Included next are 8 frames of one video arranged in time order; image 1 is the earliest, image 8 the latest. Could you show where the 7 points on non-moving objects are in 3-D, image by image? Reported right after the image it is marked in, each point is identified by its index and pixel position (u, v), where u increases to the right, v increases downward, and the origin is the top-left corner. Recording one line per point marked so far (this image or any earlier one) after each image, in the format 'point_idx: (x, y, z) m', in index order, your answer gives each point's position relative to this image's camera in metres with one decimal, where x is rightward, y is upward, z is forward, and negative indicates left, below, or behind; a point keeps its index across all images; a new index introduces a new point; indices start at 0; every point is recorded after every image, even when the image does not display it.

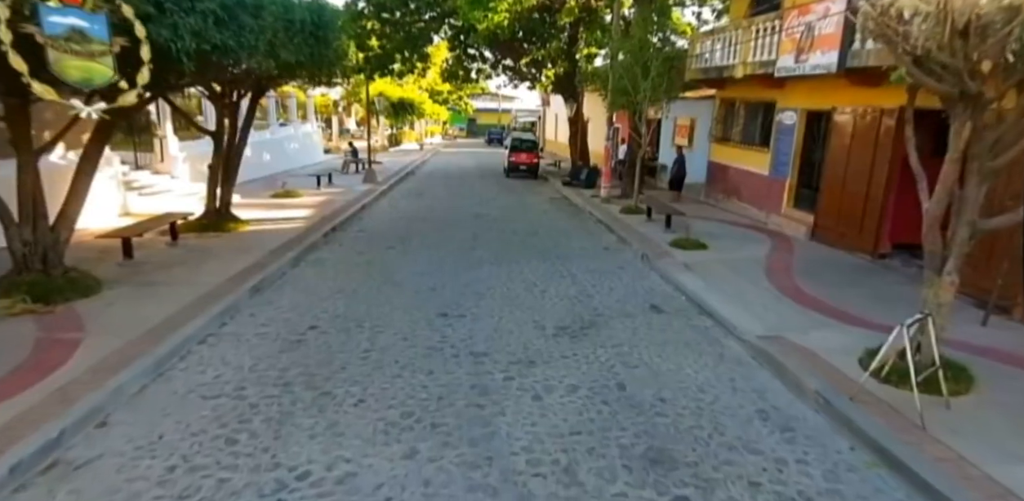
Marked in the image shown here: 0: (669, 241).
0: (+3.0, +0.2, +11.5) m
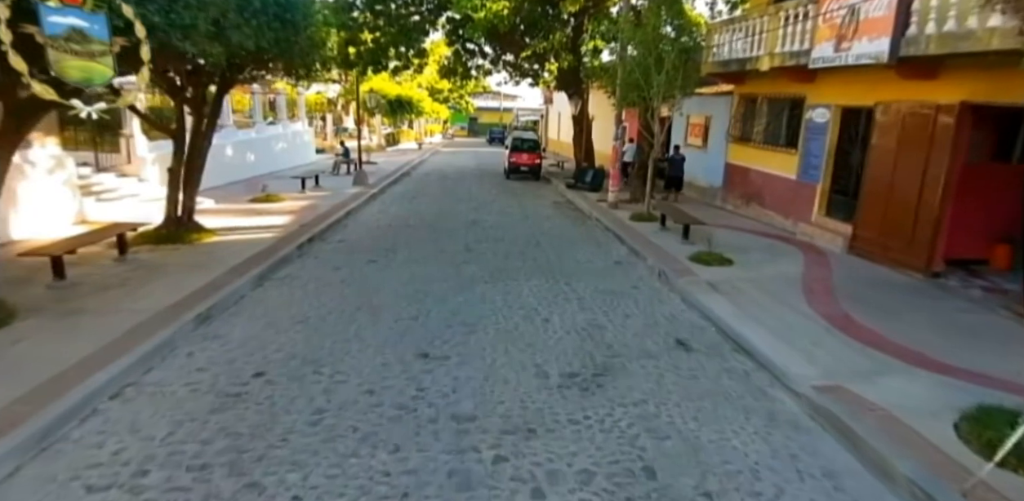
0: (+2.9, -0.1, +10.1) m
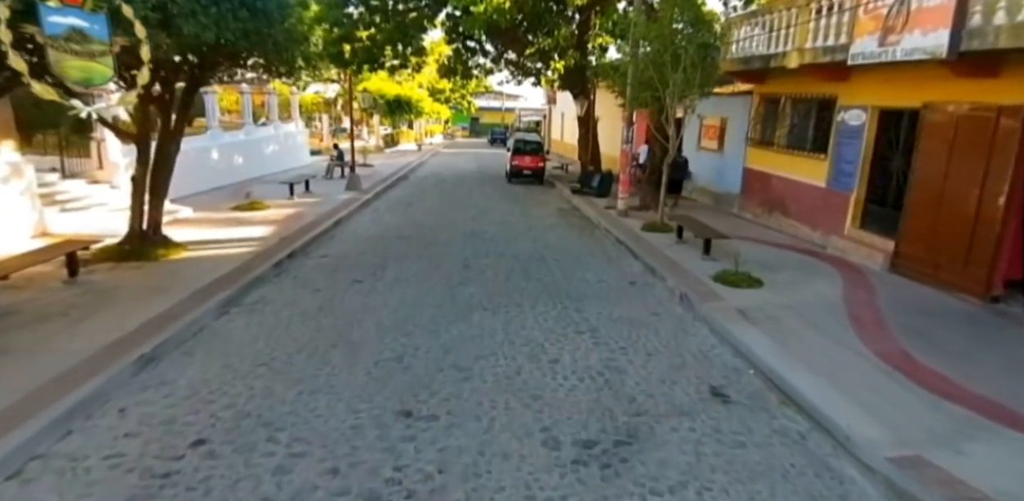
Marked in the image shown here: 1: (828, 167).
0: (+3.0, -0.4, +9.0) m
1: (+5.9, +1.5, +11.3) m
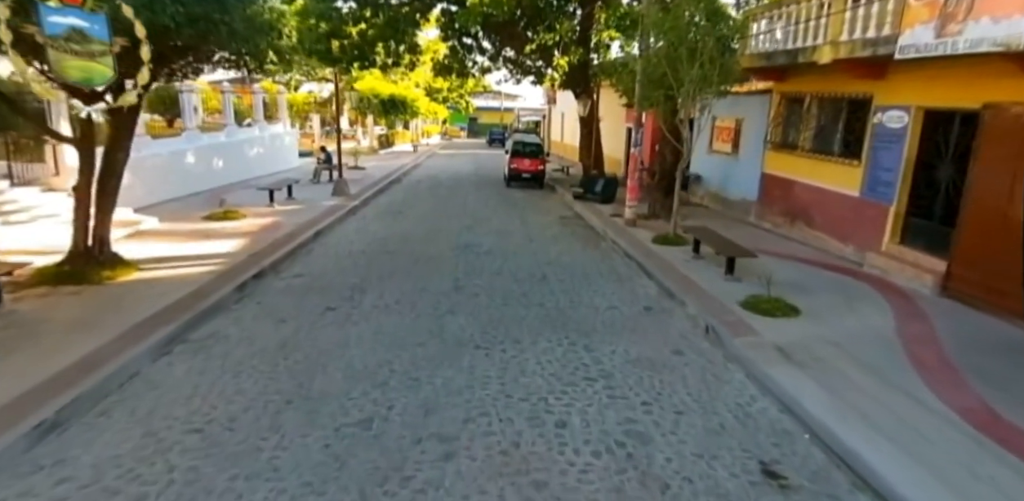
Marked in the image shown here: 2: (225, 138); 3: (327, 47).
0: (+2.9, -0.6, +7.9) m
1: (+5.8, +1.3, +10.2) m
2: (-8.6, +3.4, +18.4) m
3: (-6.0, +6.6, +19.8) m
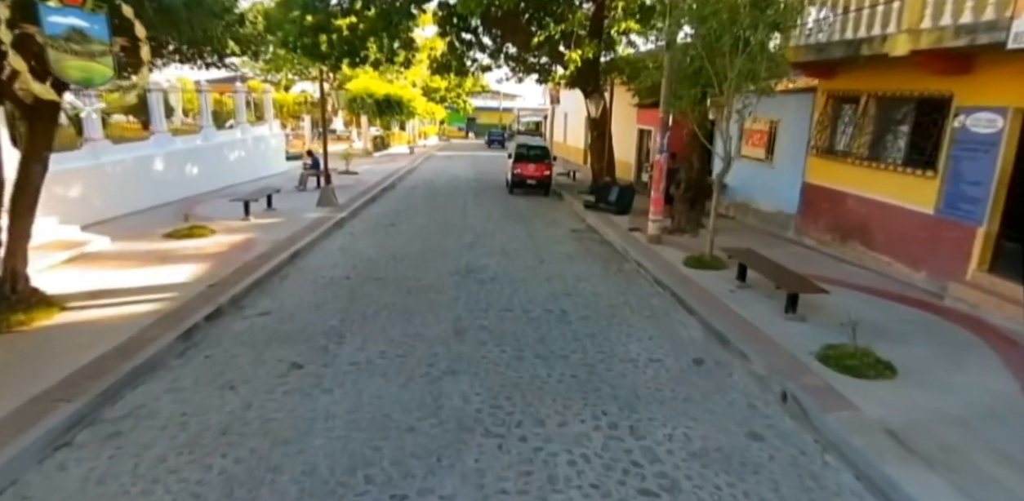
0: (+3.1, -1.0, +6.3) m
1: (+6.0, +0.9, +8.6) m
2: (-8.5, +3.0, +16.7) m
3: (-5.9, +6.2, +18.2) m
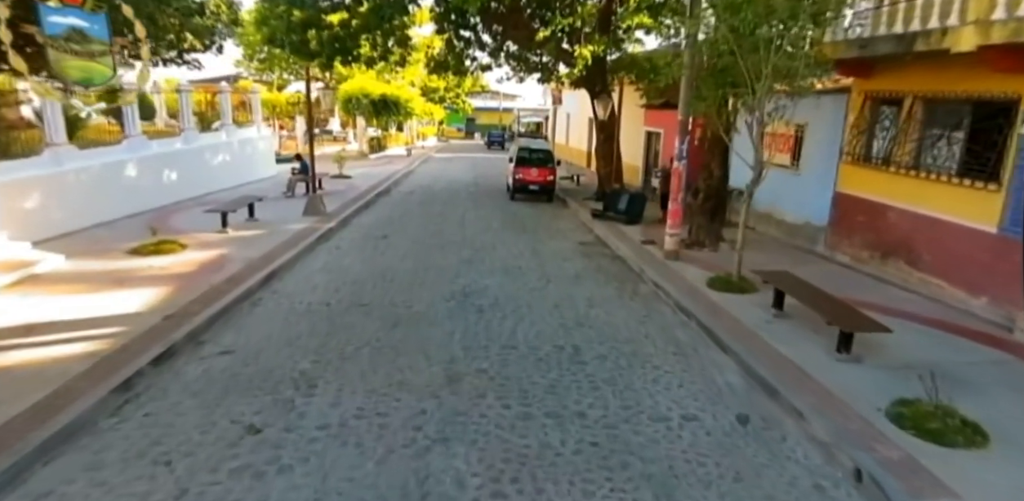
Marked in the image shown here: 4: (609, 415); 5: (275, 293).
0: (+3.1, -1.3, +5.2) m
1: (+6.0, +0.6, +7.5) m
2: (-8.5, +2.7, +15.6) m
3: (-5.9, +5.9, +17.1) m
4: (+0.8, -1.4, +5.1) m
5: (-3.3, -0.6, +8.4) m
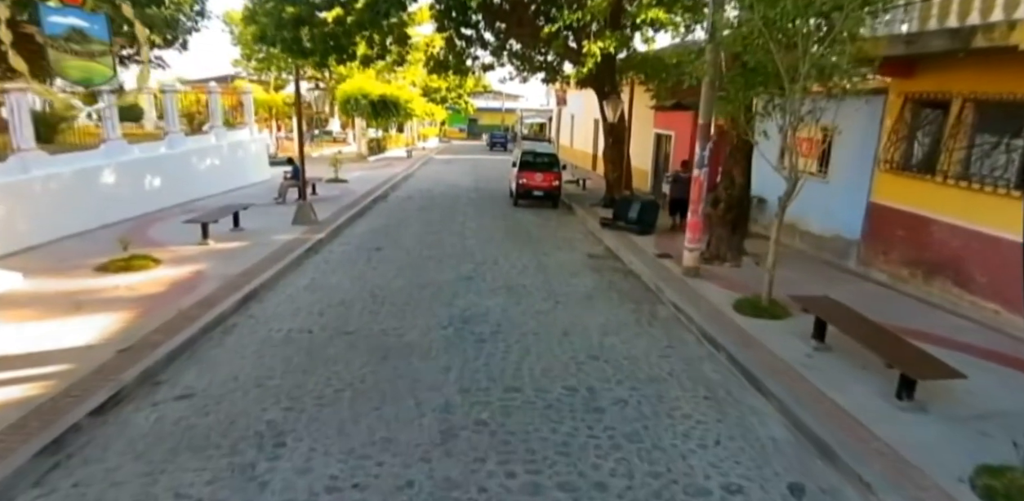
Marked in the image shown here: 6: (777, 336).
0: (+3.2, -1.6, +4.3) m
1: (+6.1, +0.3, +6.6) m
2: (-8.4, +2.5, +14.8) m
3: (-5.8, +5.7, +16.2) m
4: (+0.8, -1.6, +4.2) m
5: (-3.2, -0.8, +7.6) m
6: (+3.0, -1.0, +7.0) m
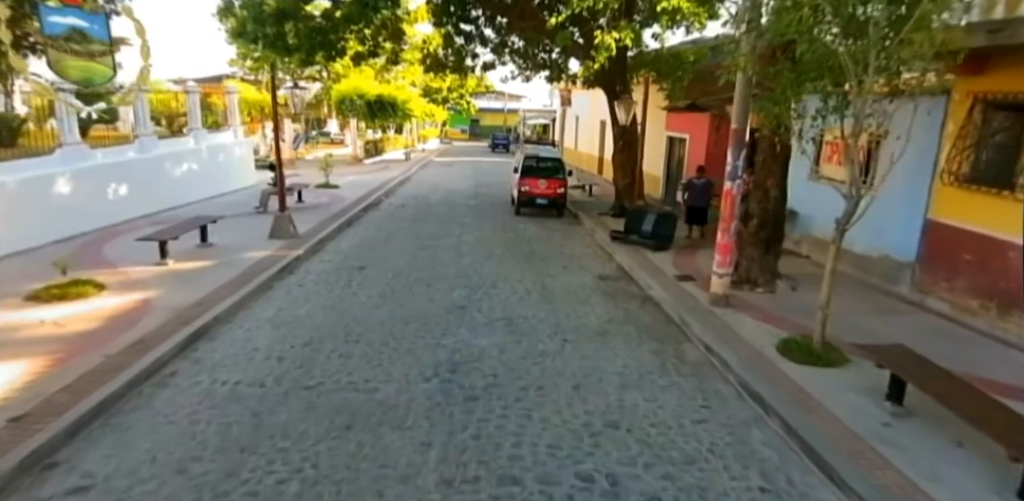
0: (+3.1, -1.9, +2.9) m
1: (+6.1, 0.0, +5.2) m
2: (-8.4, +2.1, +13.5) m
3: (-5.7, +5.4, +14.9) m
4: (+0.8, -2.0, +2.9) m
5: (-3.2, -1.2, +6.3) m
6: (+3.0, -1.3, +5.7) m
